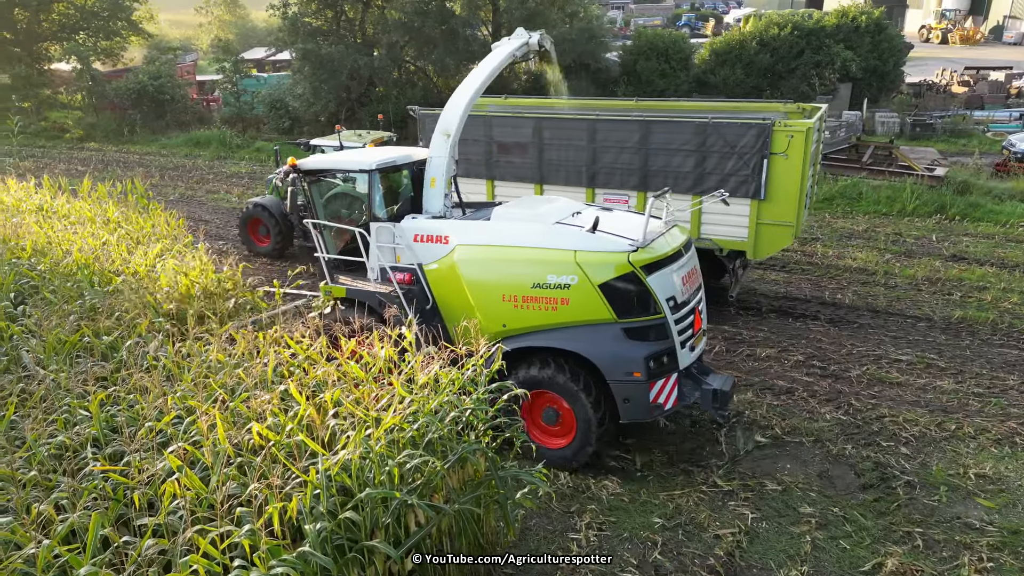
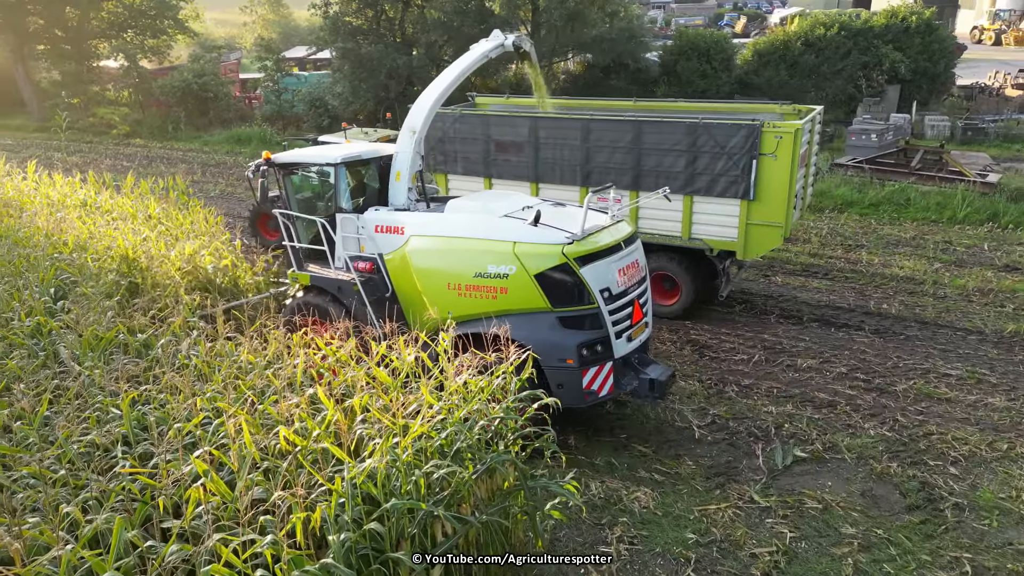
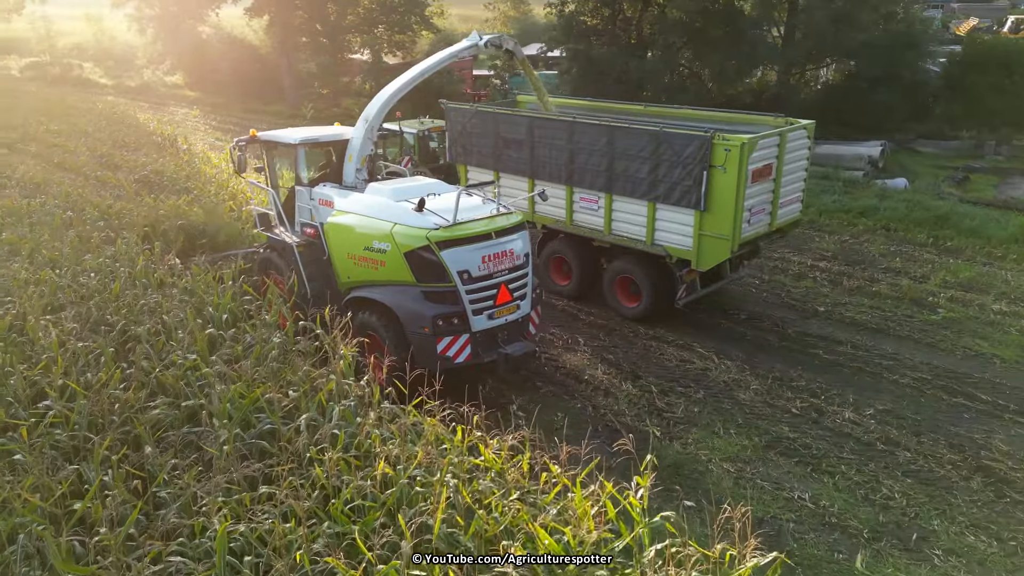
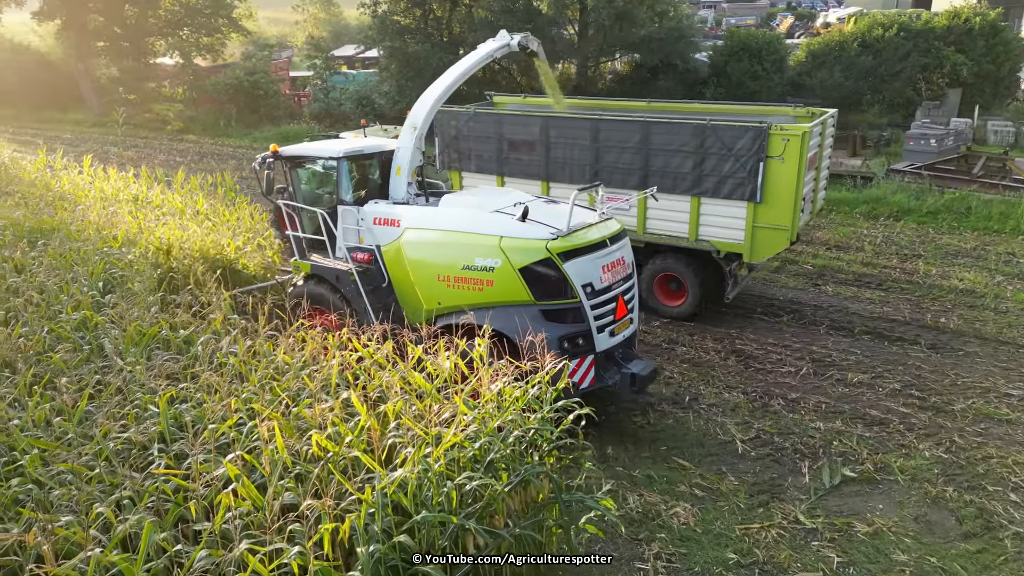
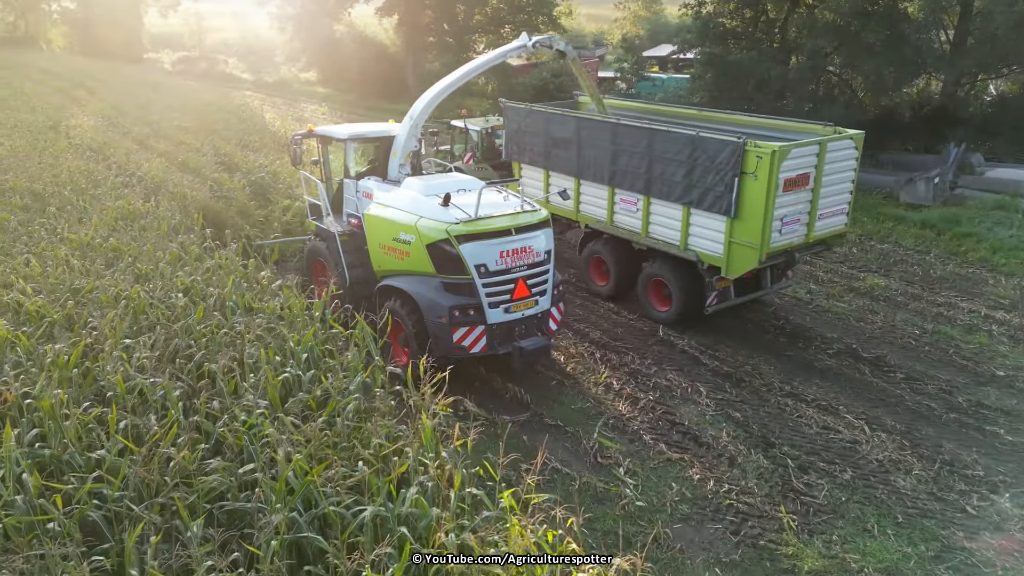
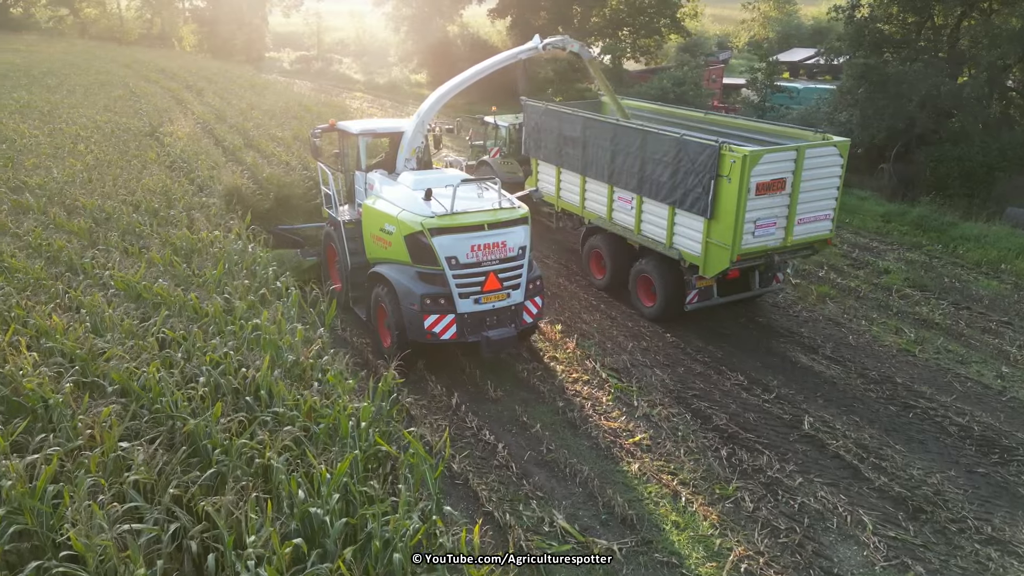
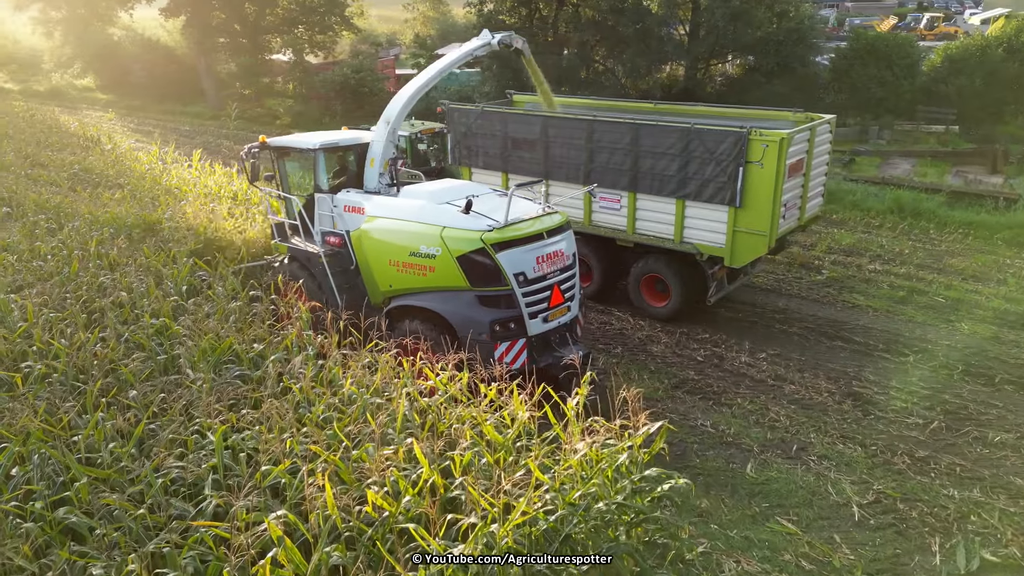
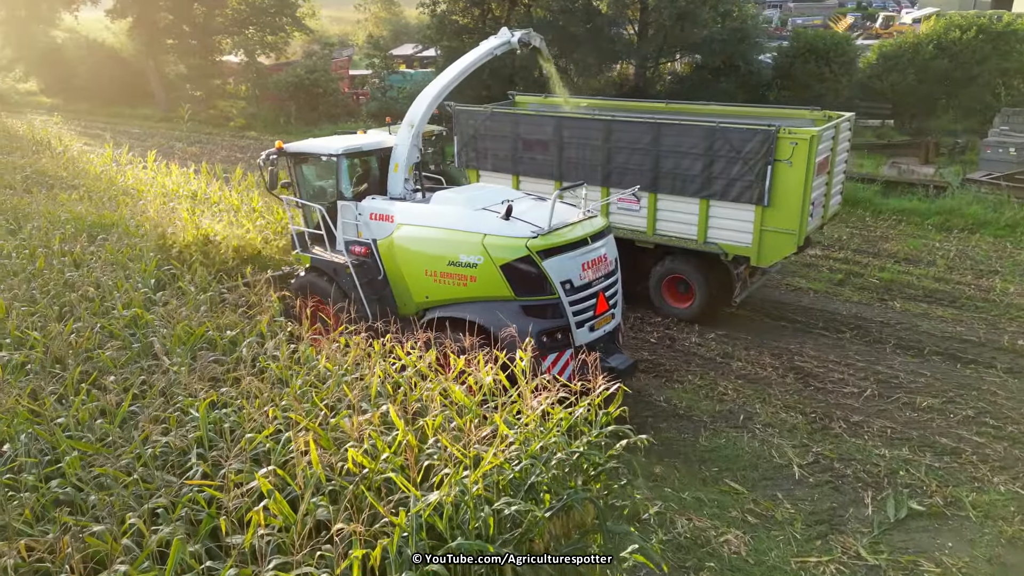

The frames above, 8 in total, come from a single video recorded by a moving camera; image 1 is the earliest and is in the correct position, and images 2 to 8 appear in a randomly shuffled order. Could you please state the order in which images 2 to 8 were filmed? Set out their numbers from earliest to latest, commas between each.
2, 4, 8, 7, 3, 5, 6
